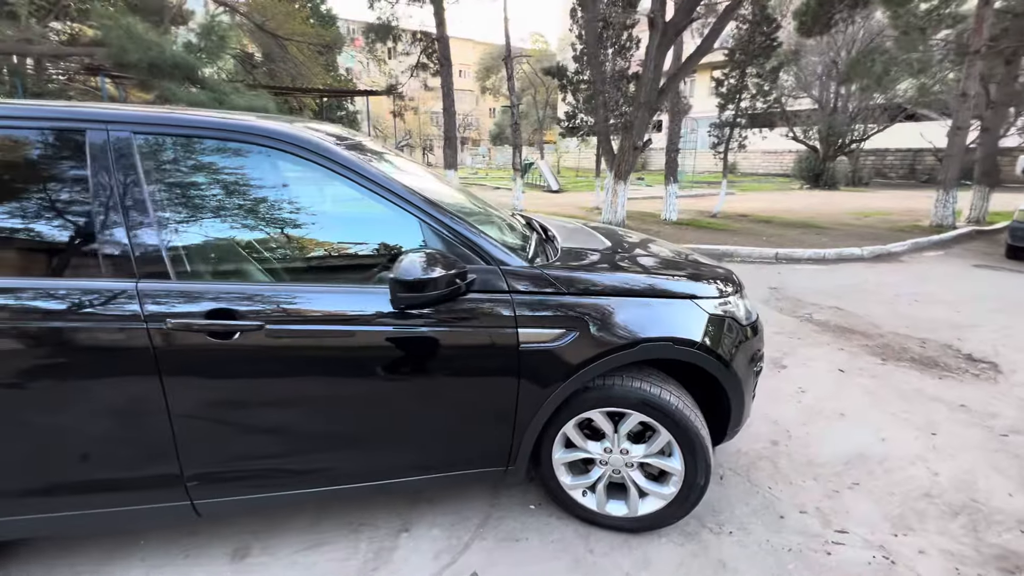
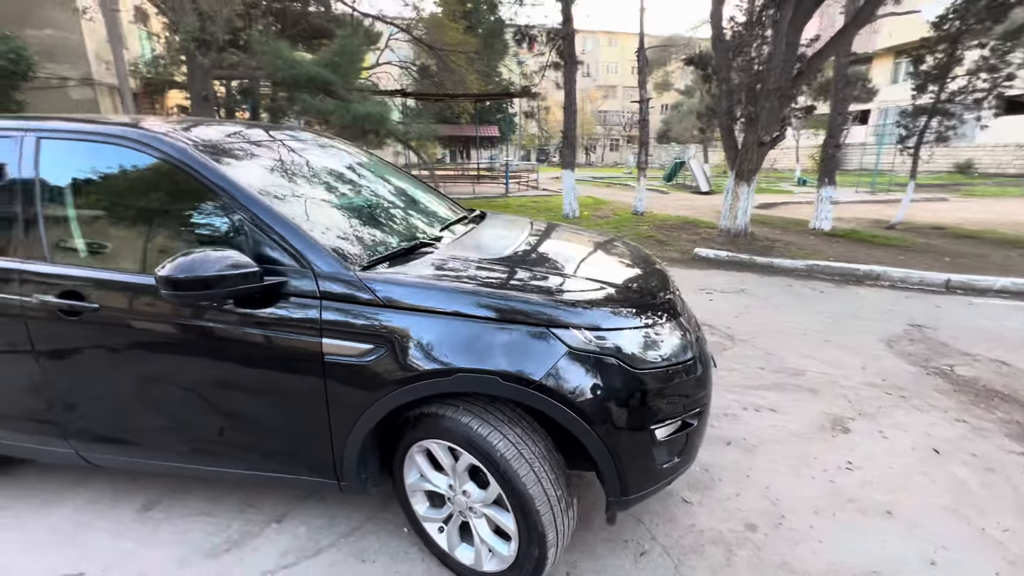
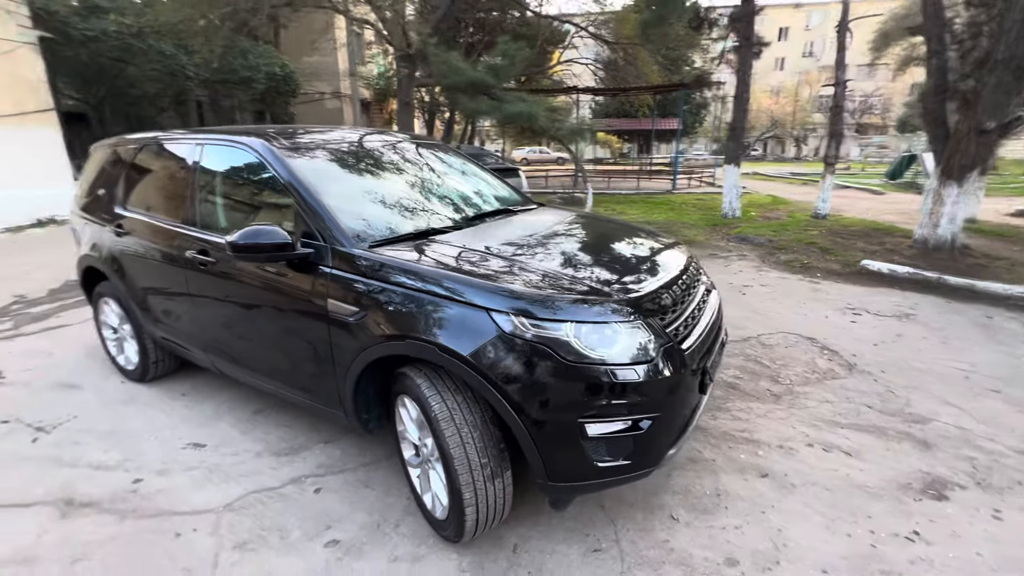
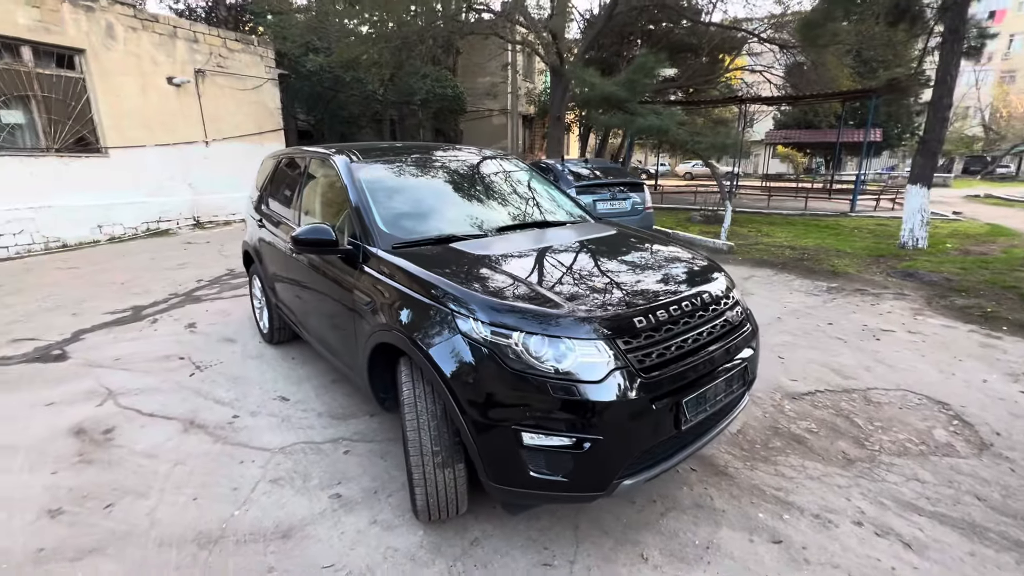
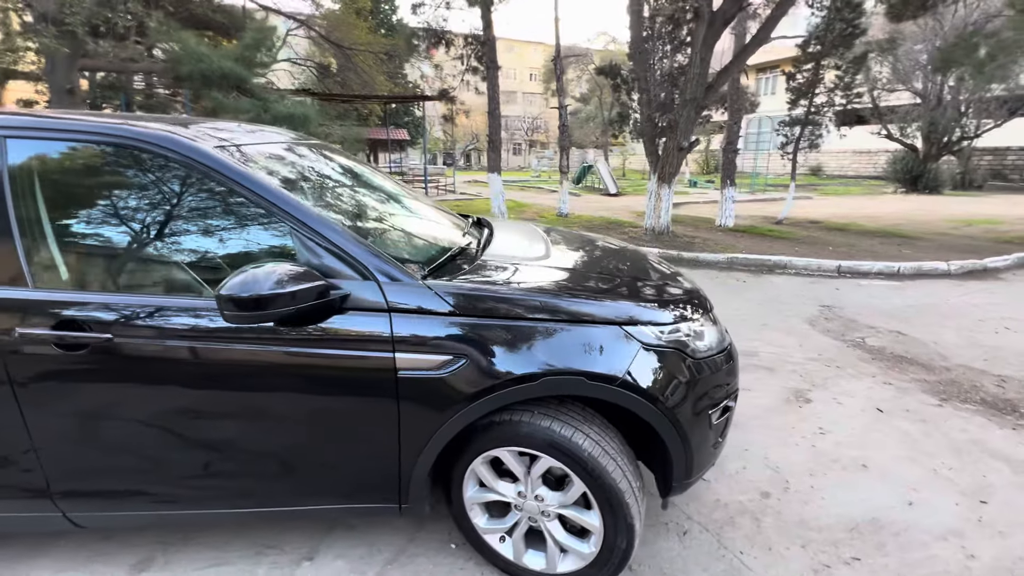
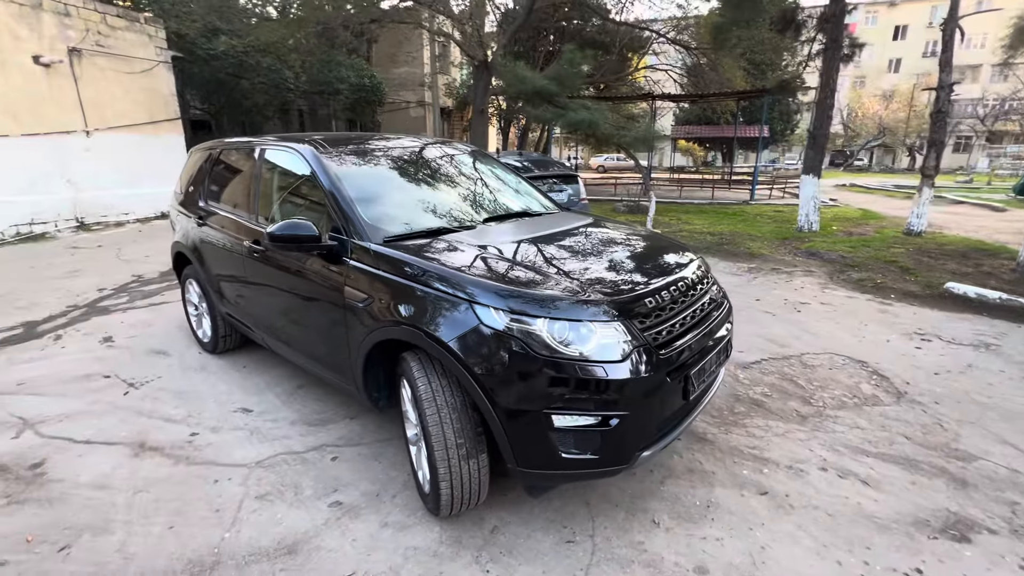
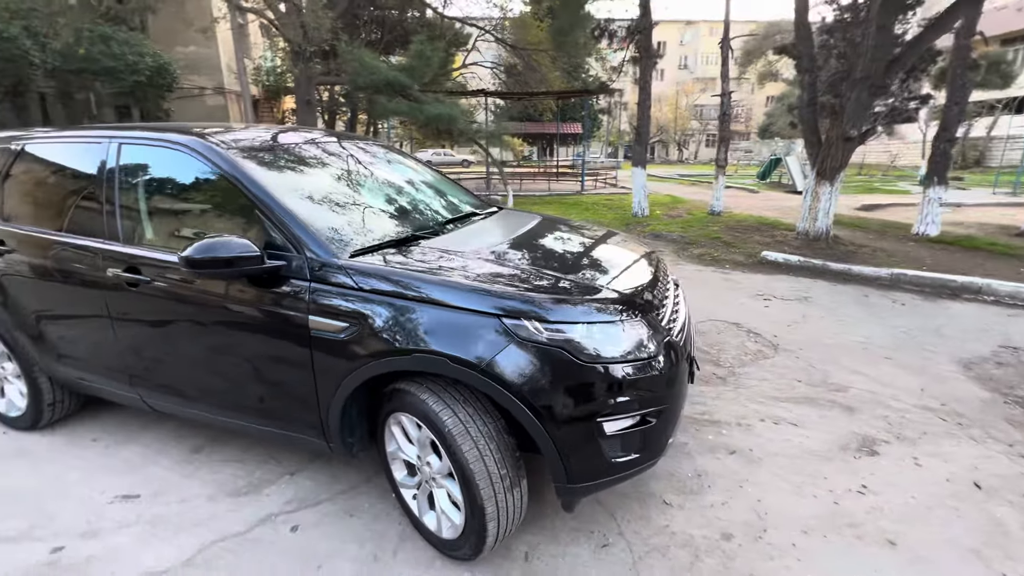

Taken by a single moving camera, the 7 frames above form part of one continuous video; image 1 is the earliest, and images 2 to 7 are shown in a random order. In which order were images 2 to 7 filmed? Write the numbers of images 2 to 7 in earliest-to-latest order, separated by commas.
5, 2, 7, 3, 6, 4
